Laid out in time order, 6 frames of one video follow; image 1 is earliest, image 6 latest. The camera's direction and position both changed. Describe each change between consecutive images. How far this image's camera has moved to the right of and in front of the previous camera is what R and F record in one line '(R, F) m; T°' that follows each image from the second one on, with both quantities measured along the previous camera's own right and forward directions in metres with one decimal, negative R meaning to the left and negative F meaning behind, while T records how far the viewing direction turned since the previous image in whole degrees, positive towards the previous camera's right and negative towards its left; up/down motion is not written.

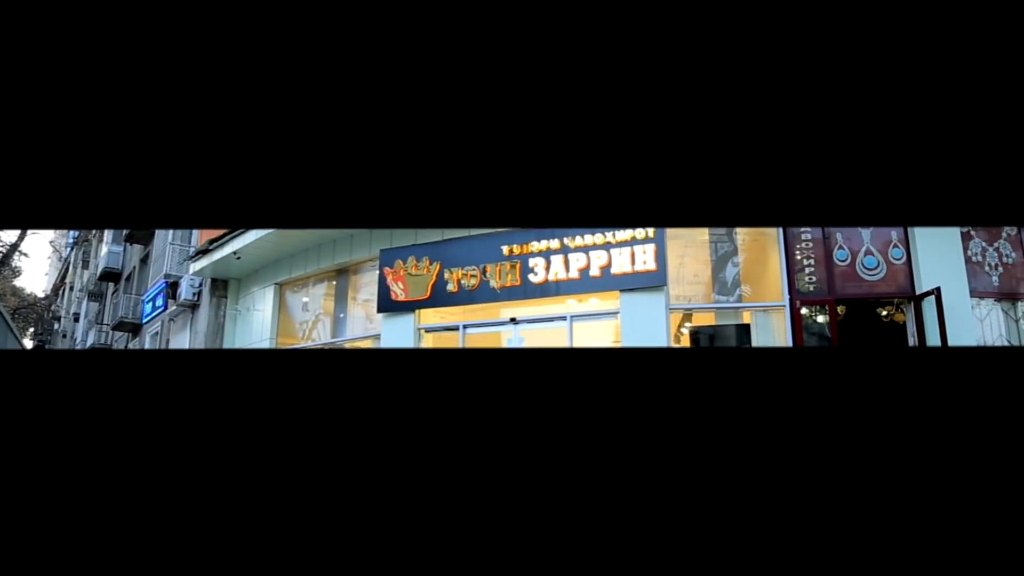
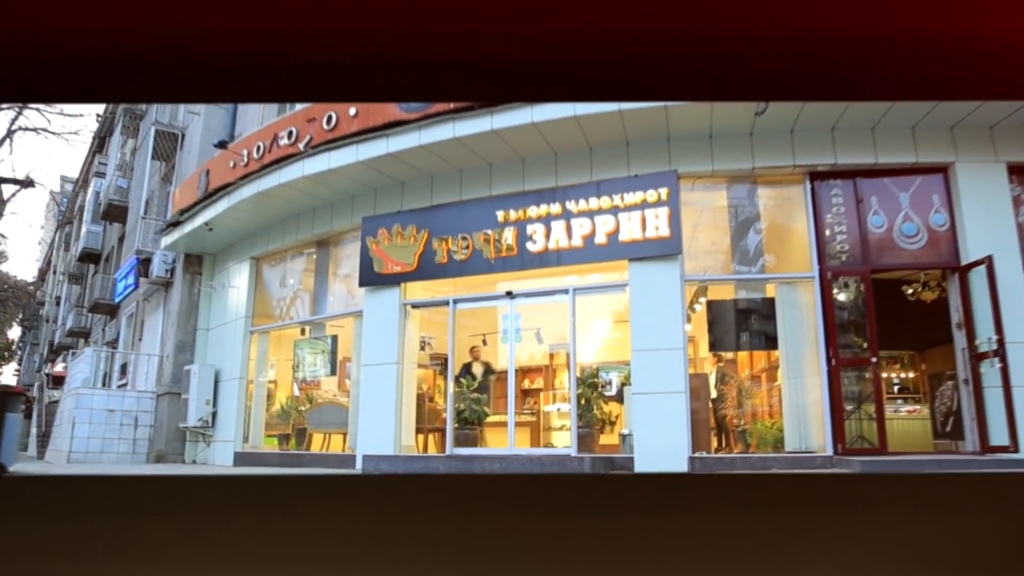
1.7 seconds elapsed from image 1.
(0.0, +1.0) m; 0°
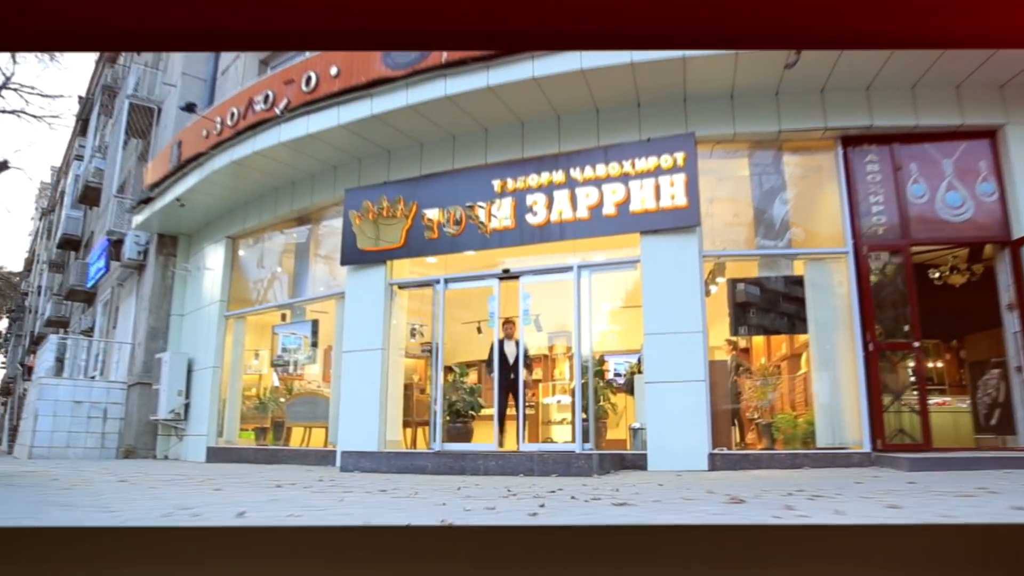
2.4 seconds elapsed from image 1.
(0.0, +0.9) m; 0°
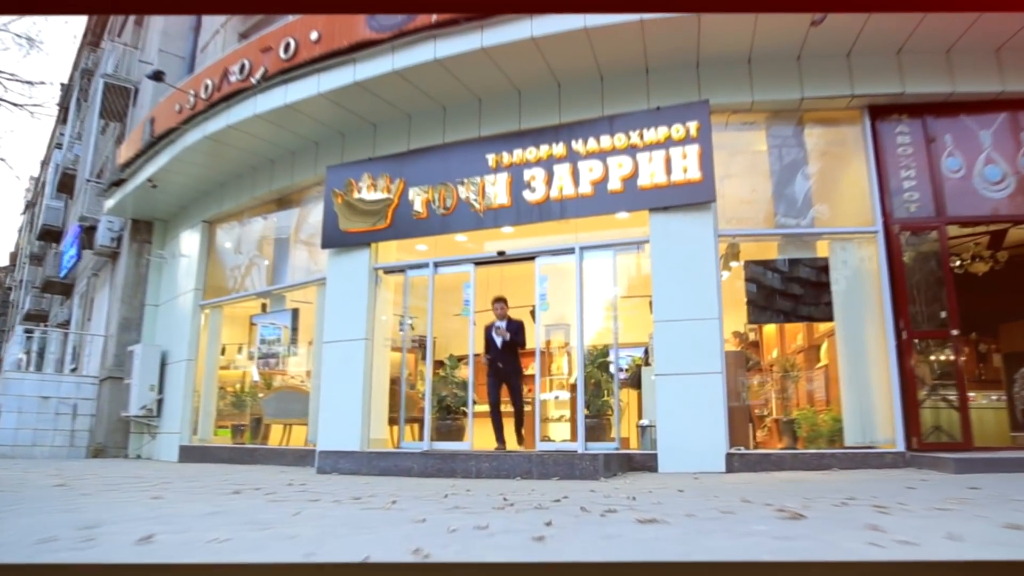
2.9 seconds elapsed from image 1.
(0.0, +0.7) m; 0°
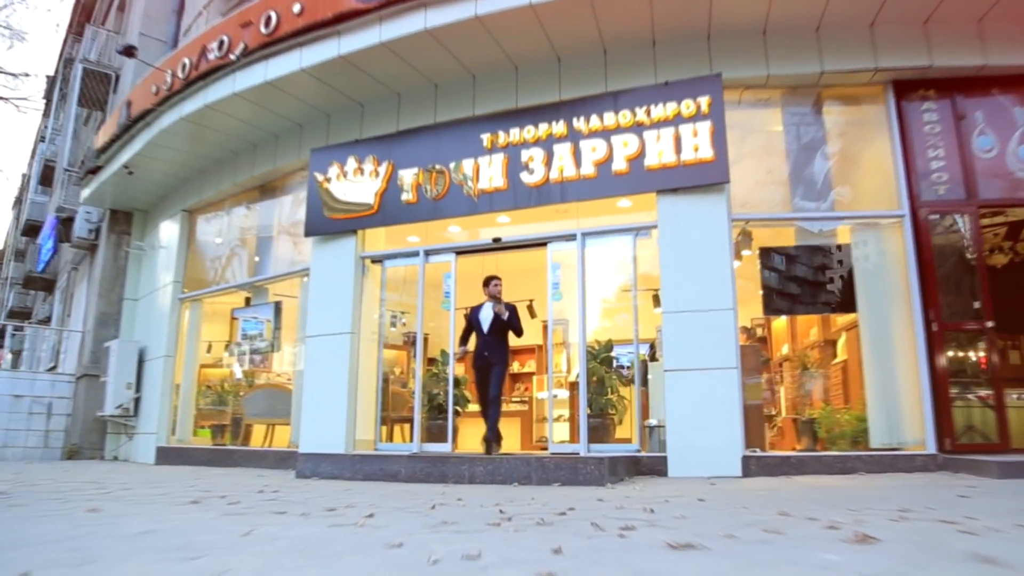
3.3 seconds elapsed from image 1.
(0.0, +0.5) m; 0°
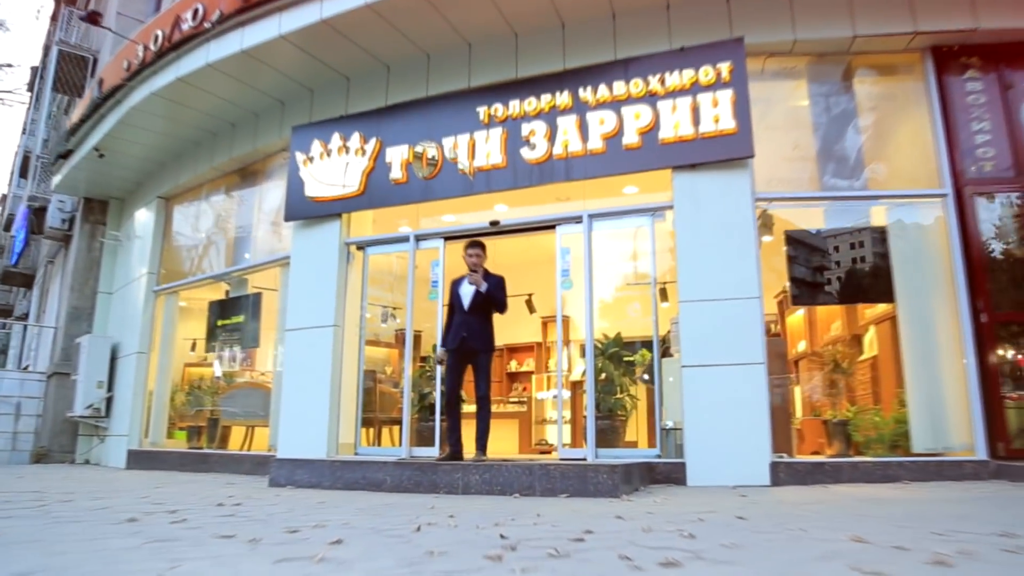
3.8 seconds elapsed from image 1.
(0.0, +0.6) m; 0°
